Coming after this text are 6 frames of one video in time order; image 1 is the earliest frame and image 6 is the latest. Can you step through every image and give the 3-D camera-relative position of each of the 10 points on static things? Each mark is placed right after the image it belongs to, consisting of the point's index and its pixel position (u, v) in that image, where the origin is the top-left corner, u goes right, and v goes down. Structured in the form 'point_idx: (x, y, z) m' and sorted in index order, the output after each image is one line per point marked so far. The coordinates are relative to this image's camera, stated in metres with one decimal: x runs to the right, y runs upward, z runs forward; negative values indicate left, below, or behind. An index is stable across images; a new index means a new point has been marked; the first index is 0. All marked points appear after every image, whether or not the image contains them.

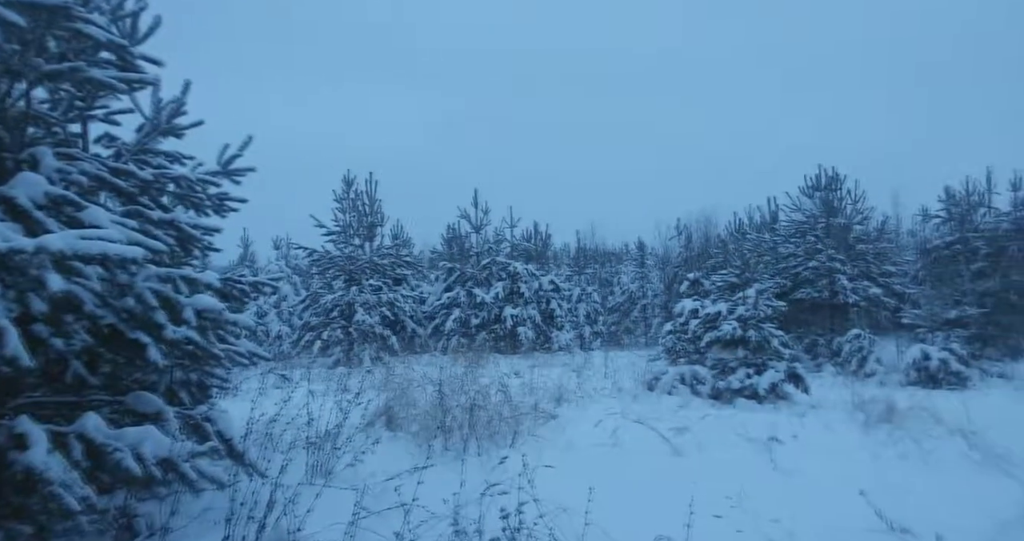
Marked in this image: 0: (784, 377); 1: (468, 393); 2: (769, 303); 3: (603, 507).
0: (+4.3, -1.7, +9.1) m
1: (-0.7, -1.9, +8.9) m
2: (+4.4, -0.6, +9.7) m
3: (+1.0, -2.6, +6.1) m
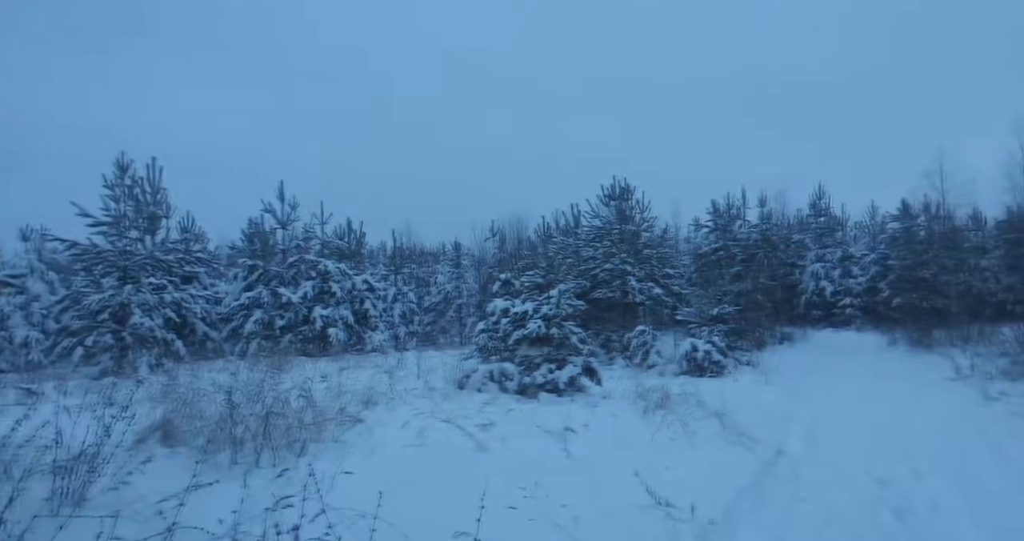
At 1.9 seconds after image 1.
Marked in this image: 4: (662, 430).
0: (+1.2, -1.7, +9.8) m
1: (-3.6, -1.9, +8.3) m
2: (+1.1, -0.6, +10.4) m
3: (-1.2, -2.6, +6.1) m
4: (+2.2, -2.4, +8.4) m
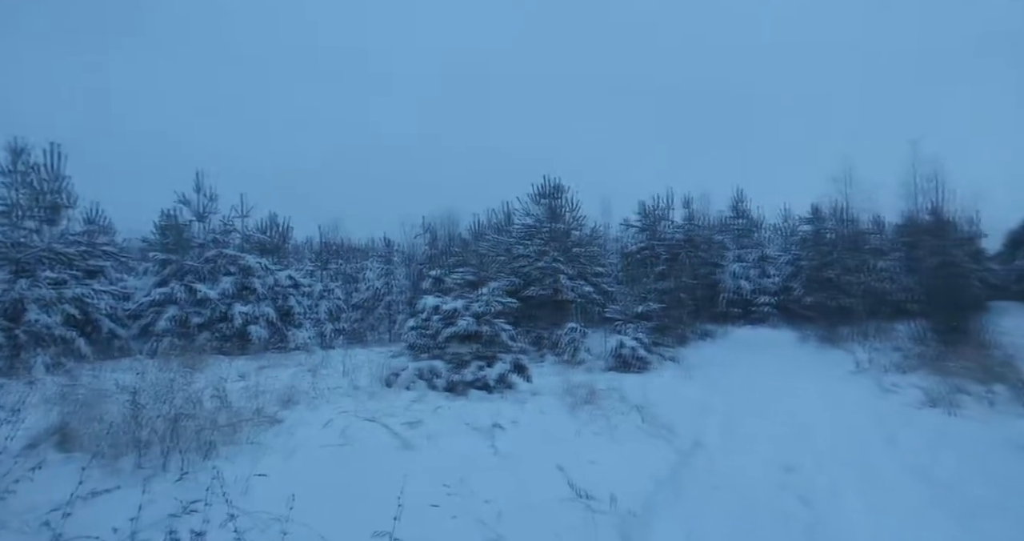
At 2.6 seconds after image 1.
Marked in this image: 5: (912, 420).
0: (0.0, -1.7, +9.8) m
1: (-4.7, -1.8, +7.9) m
2: (-0.2, -0.6, +10.4) m
3: (-2.1, -2.5, +5.9) m
4: (+1.1, -2.3, +8.5) m
5: (+6.0, -2.3, +8.5) m
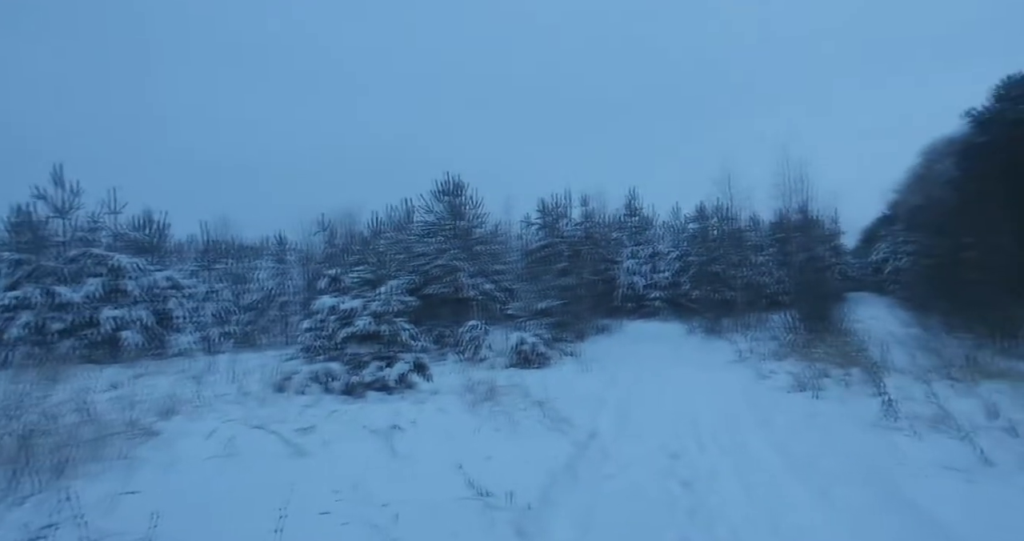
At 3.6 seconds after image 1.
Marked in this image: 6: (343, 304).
0: (-1.7, -1.7, +9.7) m
1: (-6.0, -1.8, +7.1) m
2: (-1.9, -0.5, +10.2) m
3: (-3.2, -2.5, +5.5) m
4: (-0.4, -2.3, +8.6) m
5: (+4.4, -2.2, +9.2) m
6: (-2.9, -0.6, +9.9) m
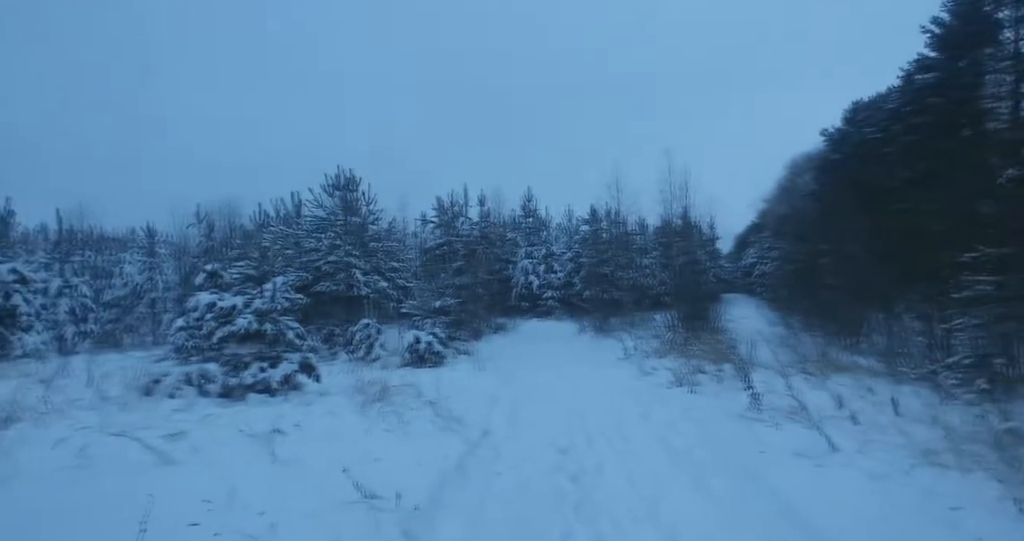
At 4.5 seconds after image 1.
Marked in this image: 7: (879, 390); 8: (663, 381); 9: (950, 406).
0: (-3.5, -1.6, +9.3) m
1: (-7.4, -1.7, +6.0) m
2: (-3.8, -0.5, +9.8) m
3: (-4.3, -2.4, +4.9) m
4: (-2.0, -2.3, +8.4) m
5: (+2.6, -2.2, +9.7) m
6: (-4.7, -0.5, +9.3) m
7: (+5.8, -1.9, +9.0) m
8: (+2.9, -2.1, +10.8) m
9: (+6.1, -1.9, +7.9) m
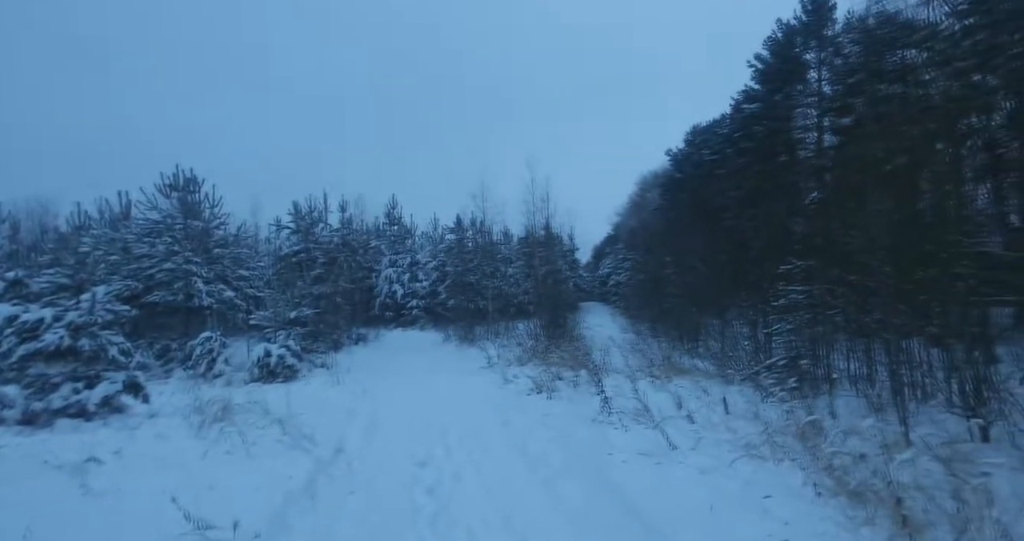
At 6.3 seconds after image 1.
0: (-5.7, -1.7, +8.3) m
1: (-8.9, -1.8, +4.4) m
2: (-6.0, -0.6, +8.8) m
3: (-5.7, -2.5, +3.9) m
4: (-4.0, -2.4, +7.7) m
5: (+0.3, -2.4, +9.9) m
6: (-6.8, -0.6, +8.1) m
7: (+3.5, -2.1, +9.8) m
8: (+0.4, -2.3, +11.0) m
9: (+4.1, -2.1, +8.8) m
